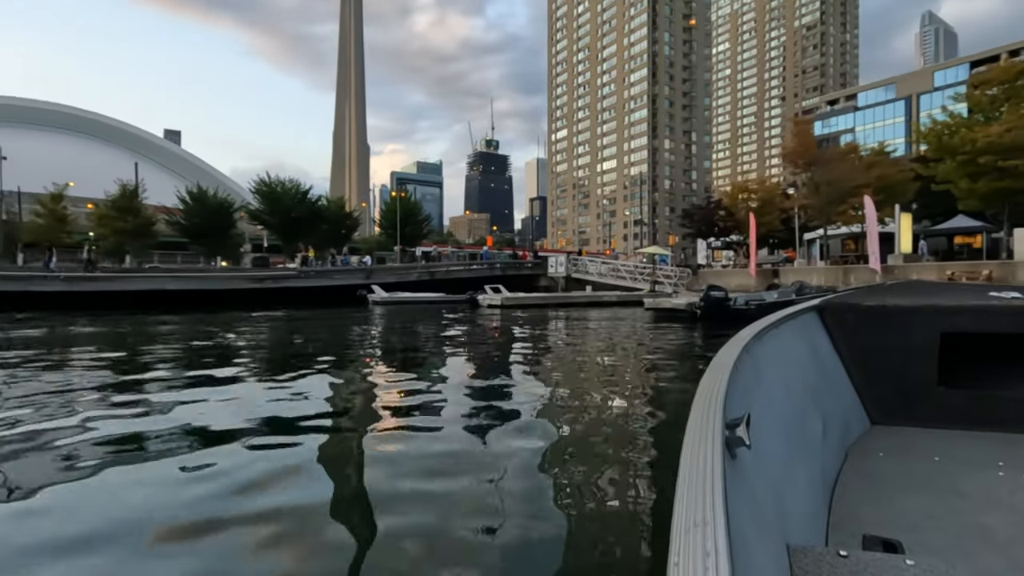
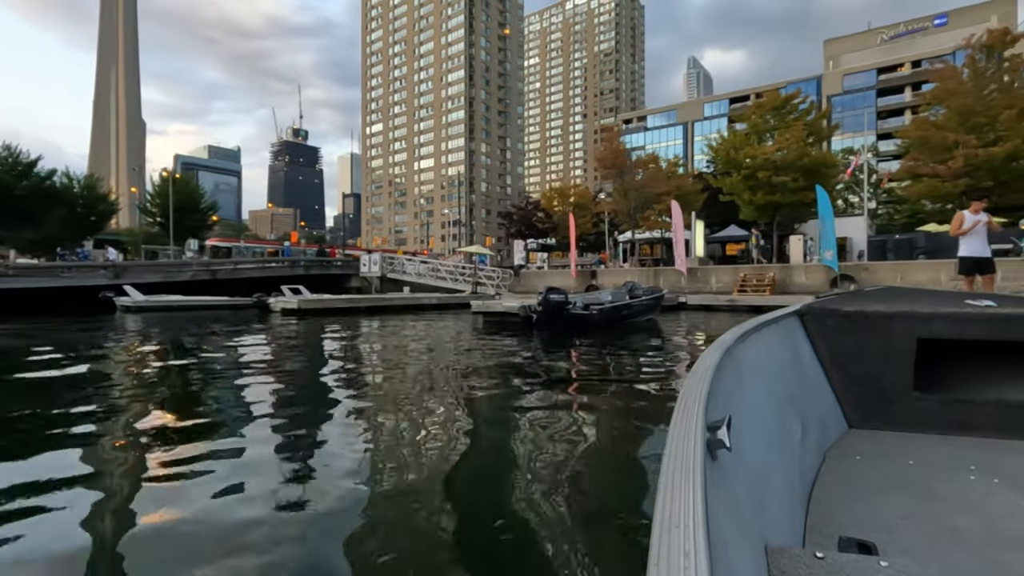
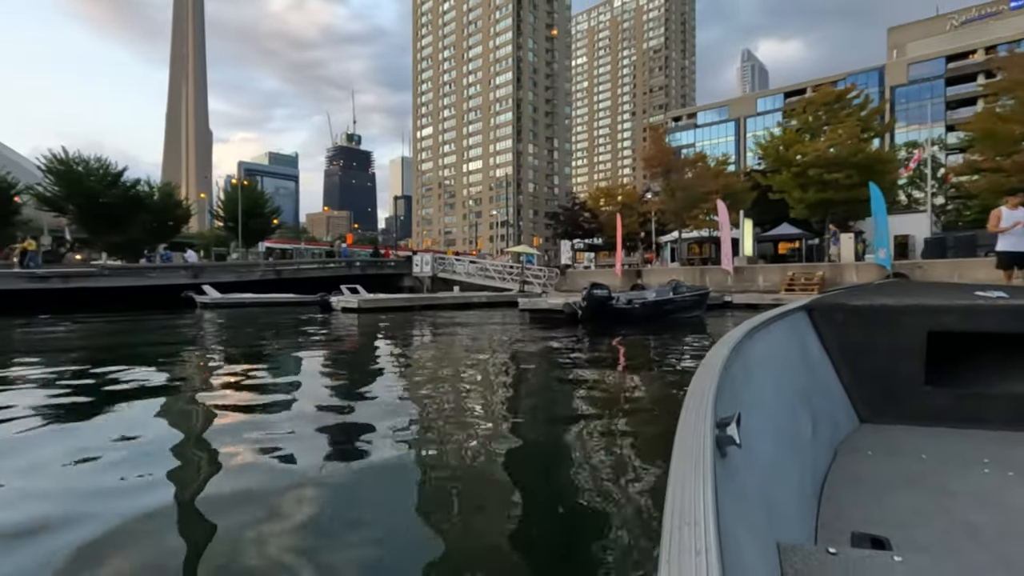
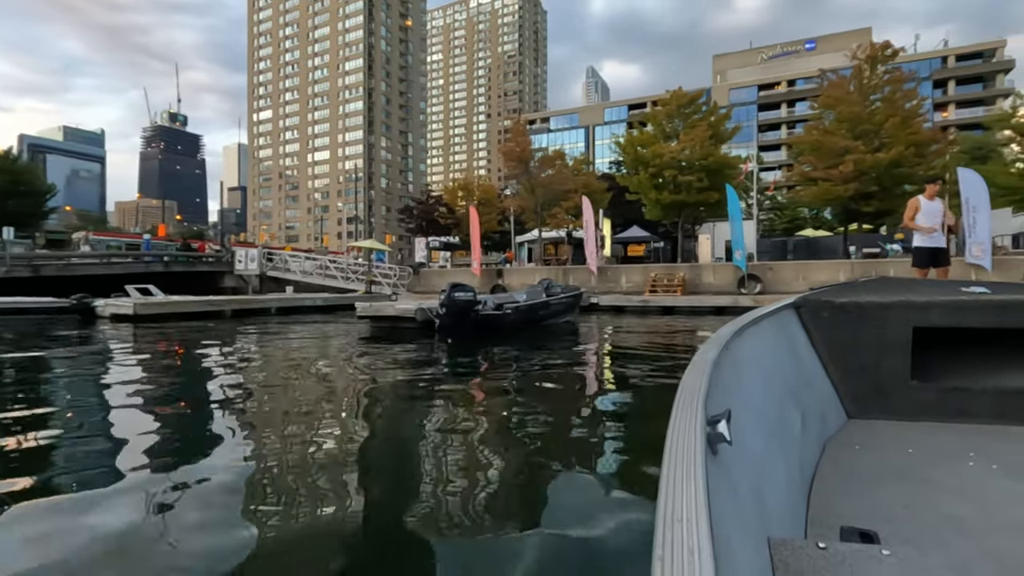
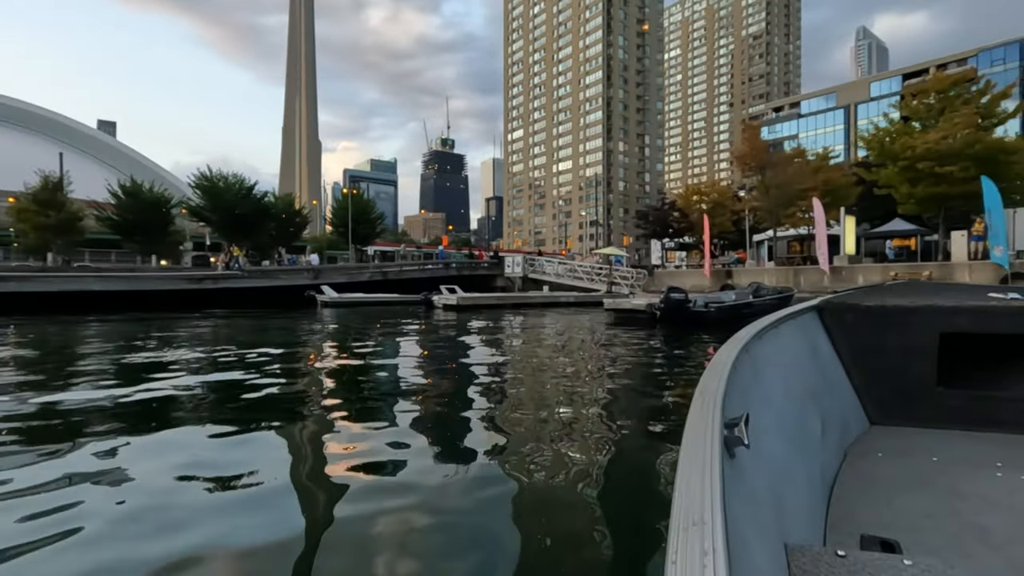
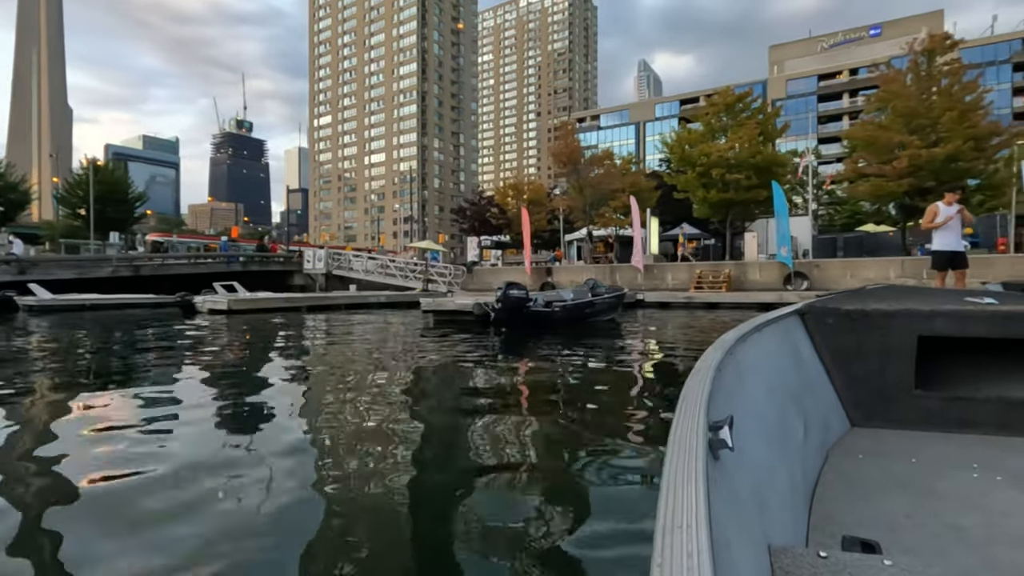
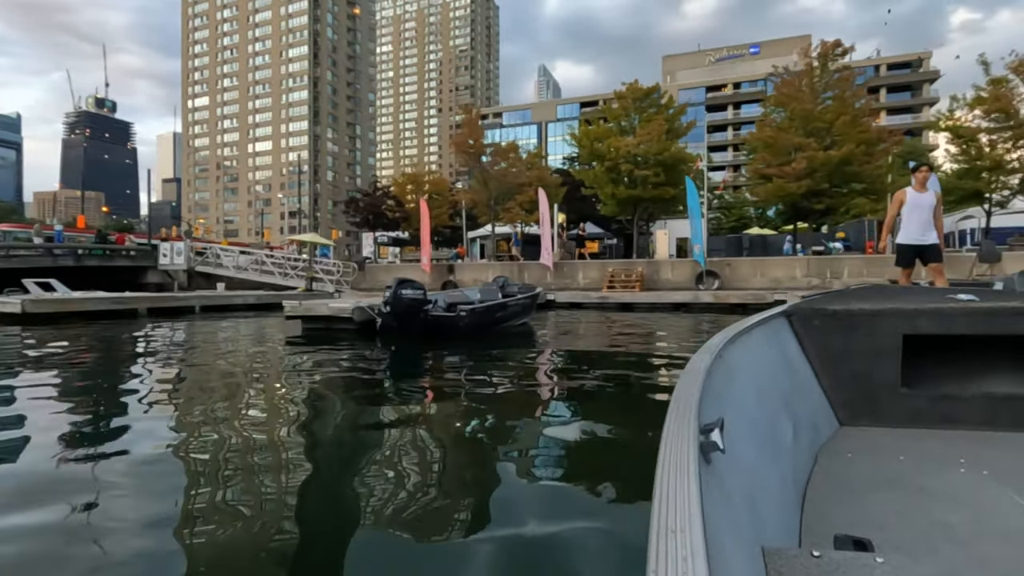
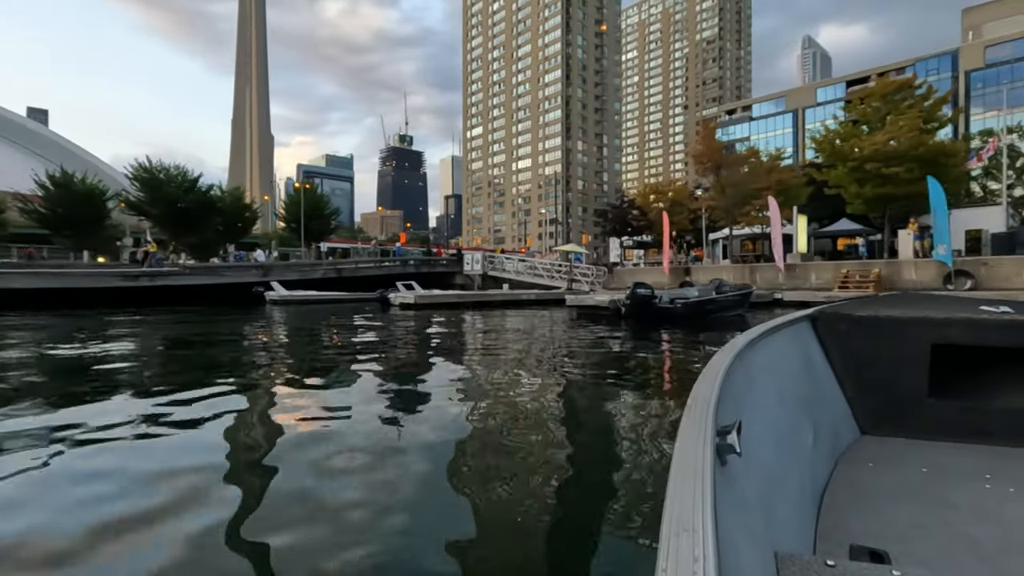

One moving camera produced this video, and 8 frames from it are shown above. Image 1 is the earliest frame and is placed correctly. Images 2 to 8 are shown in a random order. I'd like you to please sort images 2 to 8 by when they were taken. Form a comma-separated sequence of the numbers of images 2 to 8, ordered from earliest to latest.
5, 8, 3, 2, 6, 4, 7
